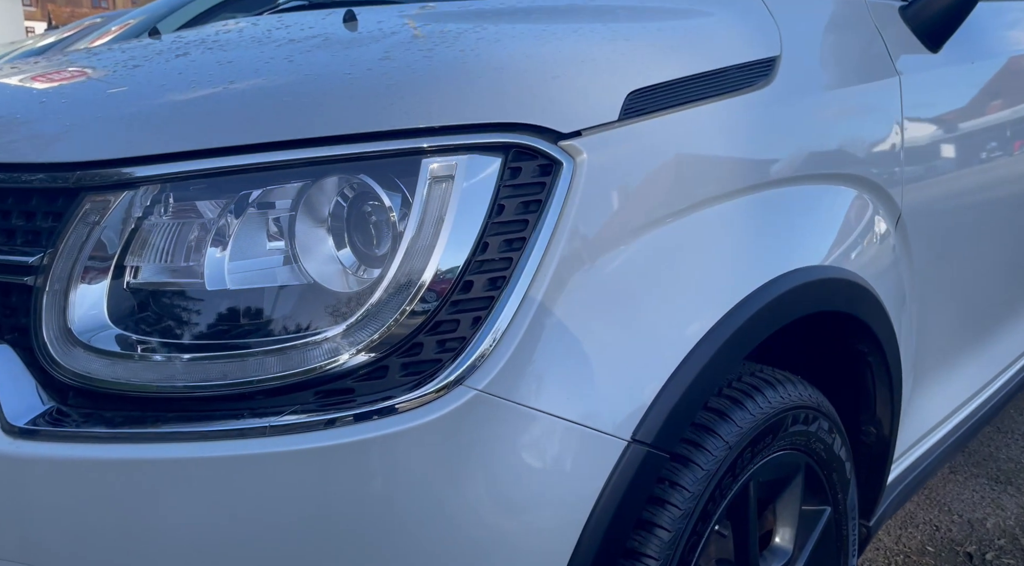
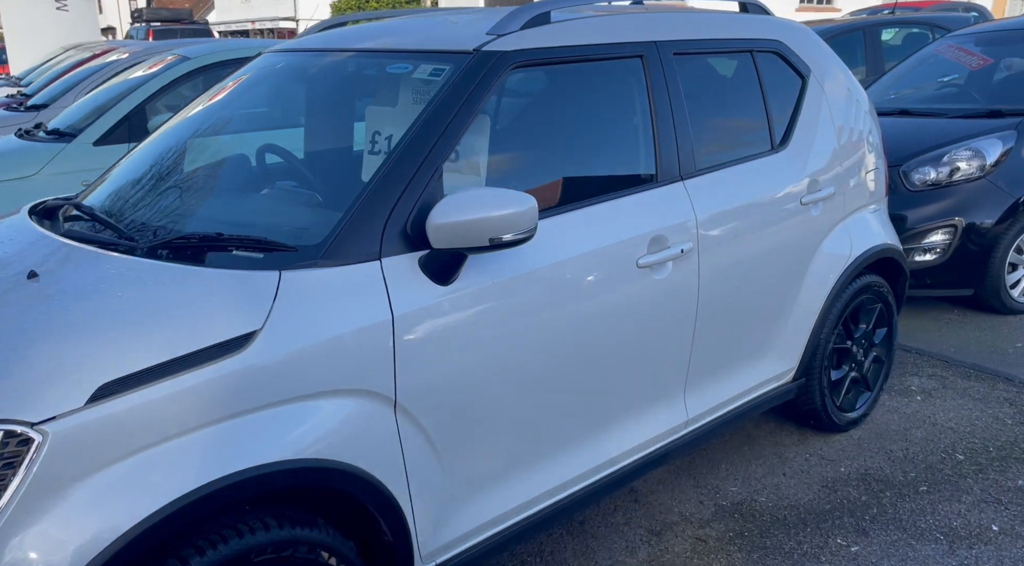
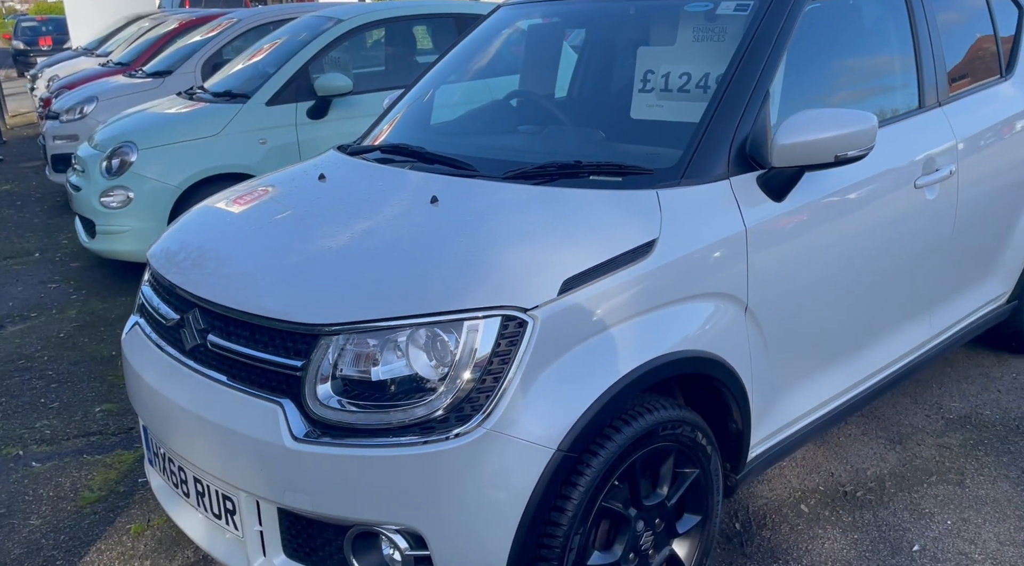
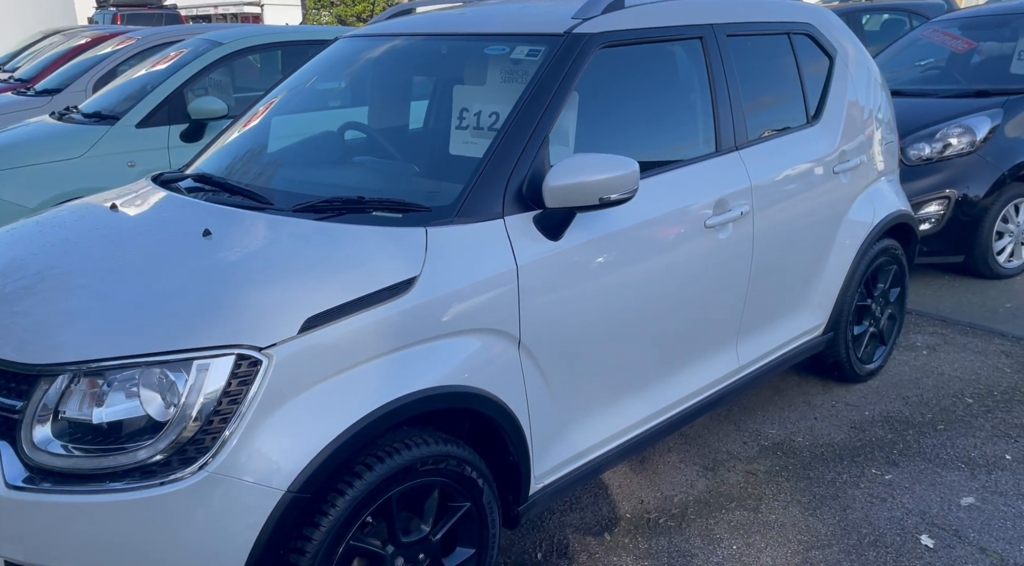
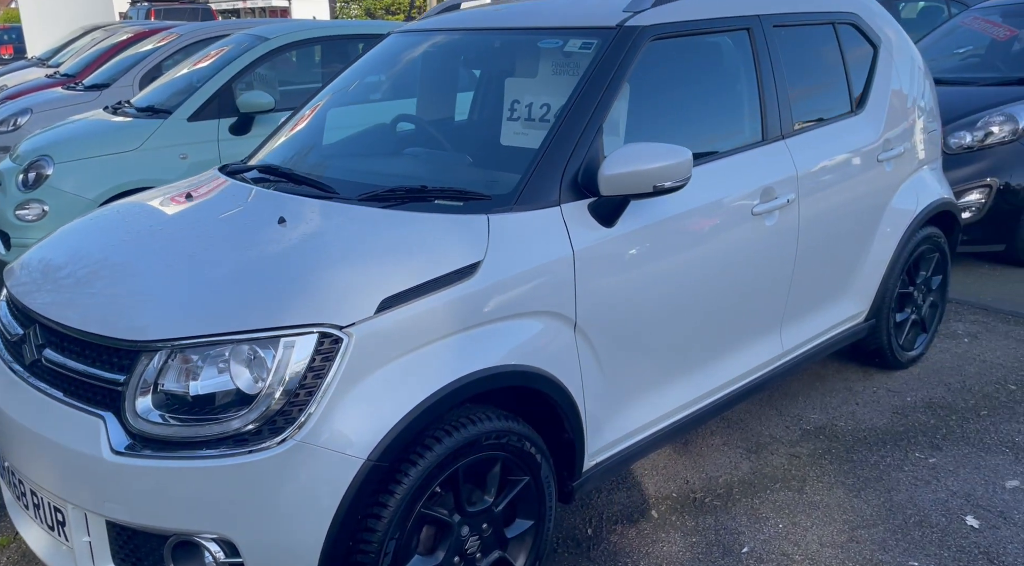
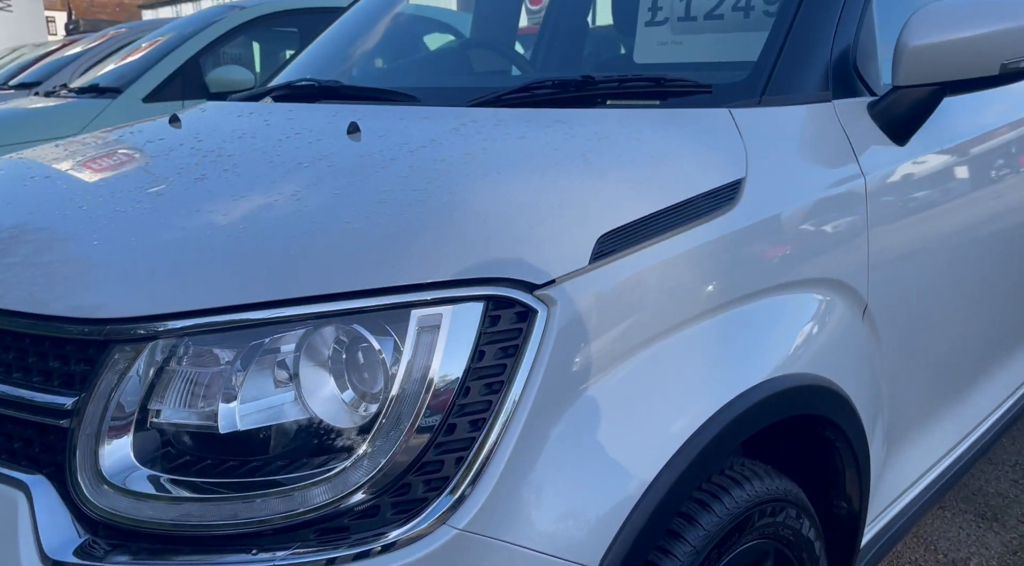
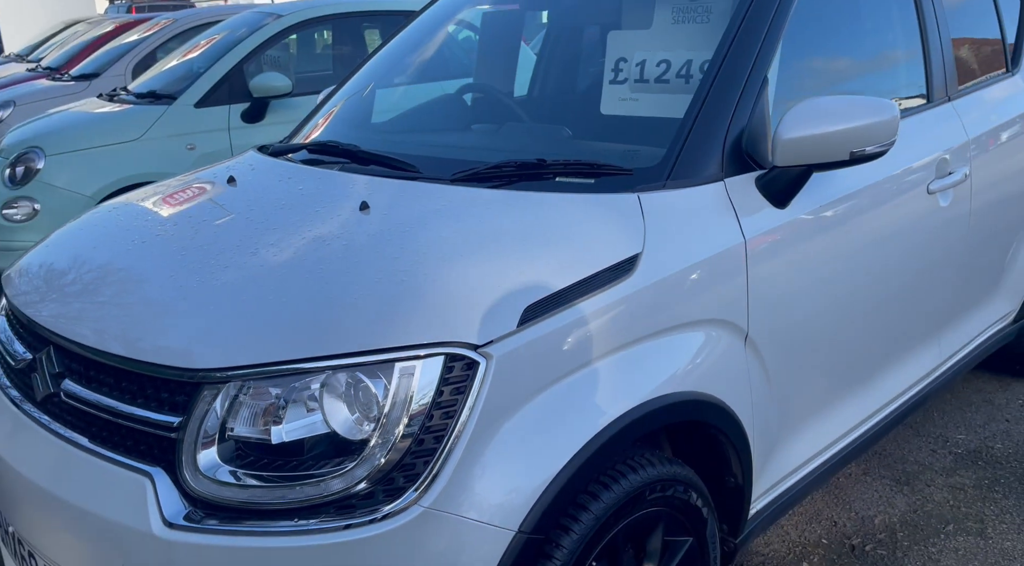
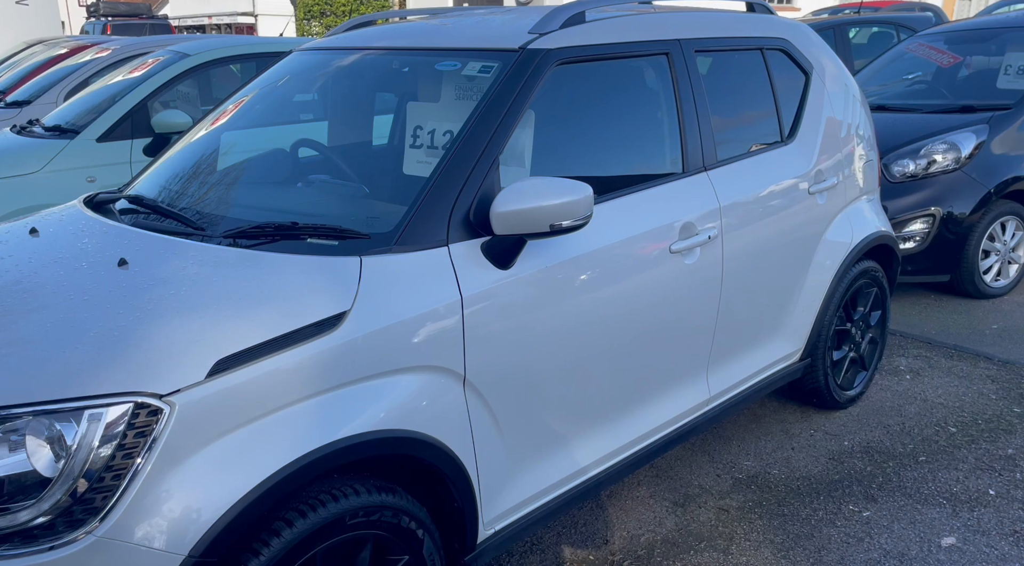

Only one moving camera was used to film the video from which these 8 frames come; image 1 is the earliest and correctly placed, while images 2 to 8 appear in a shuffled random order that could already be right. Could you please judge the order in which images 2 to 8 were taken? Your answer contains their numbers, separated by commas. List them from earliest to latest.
6, 7, 3, 5, 4, 8, 2
